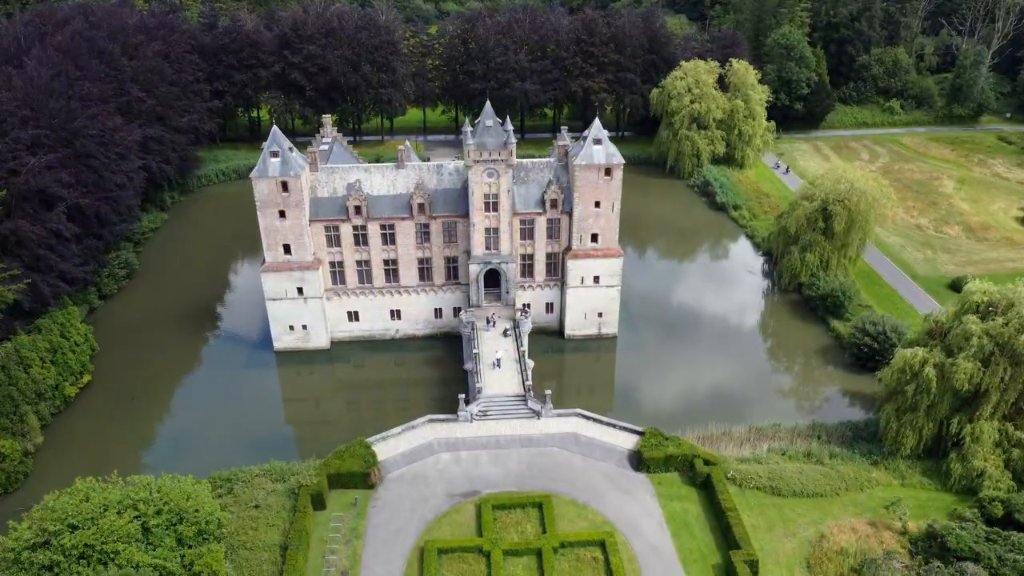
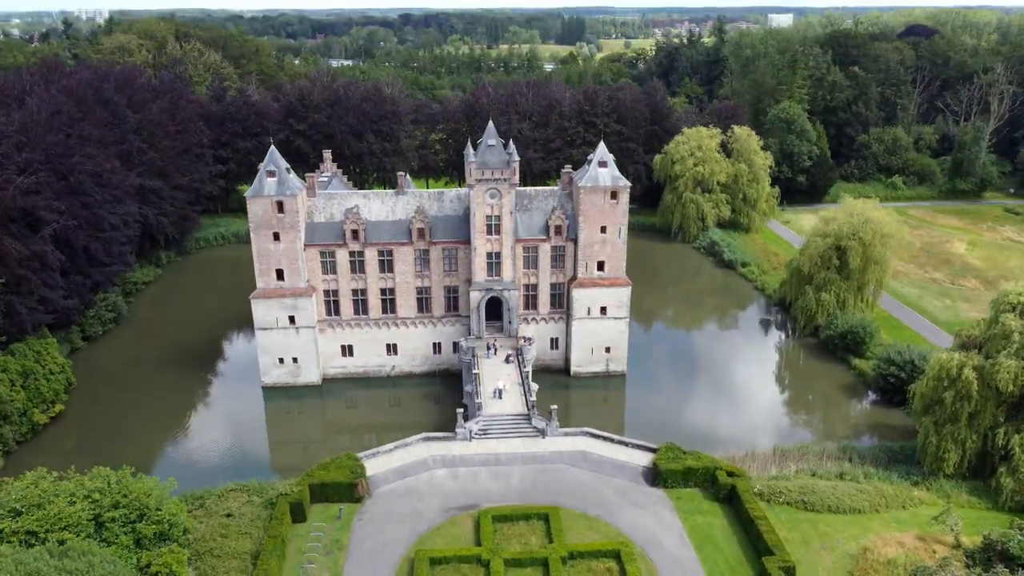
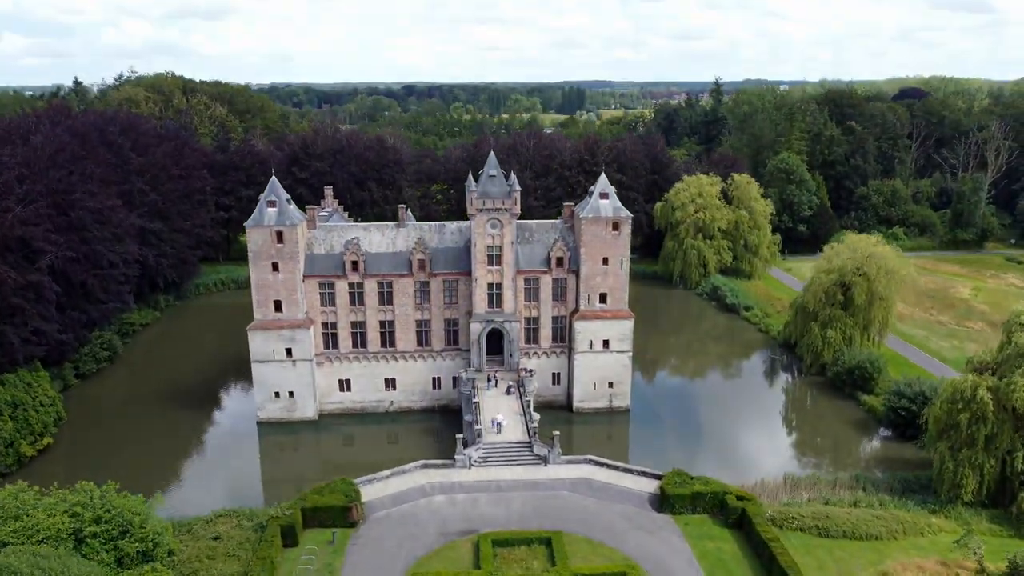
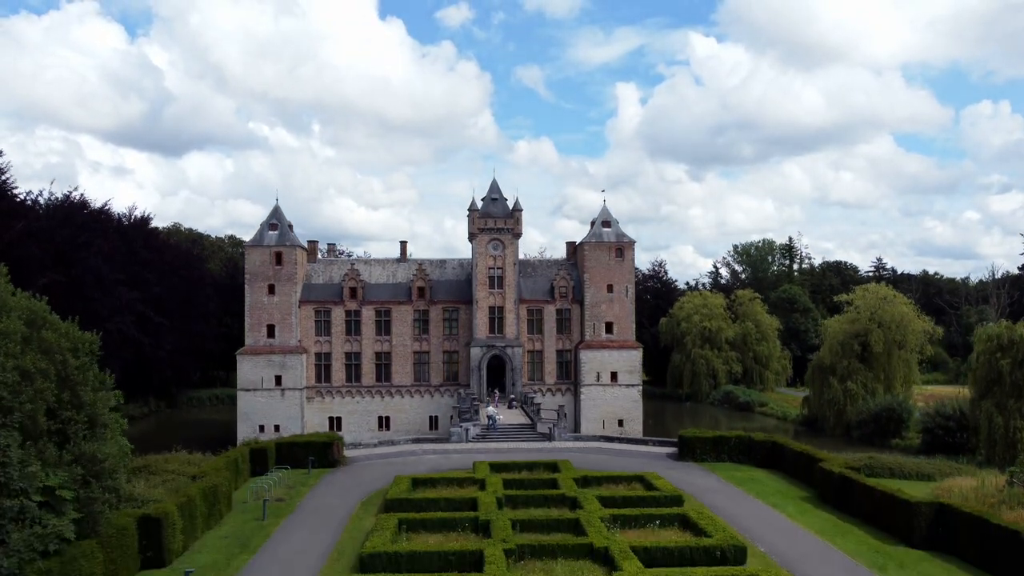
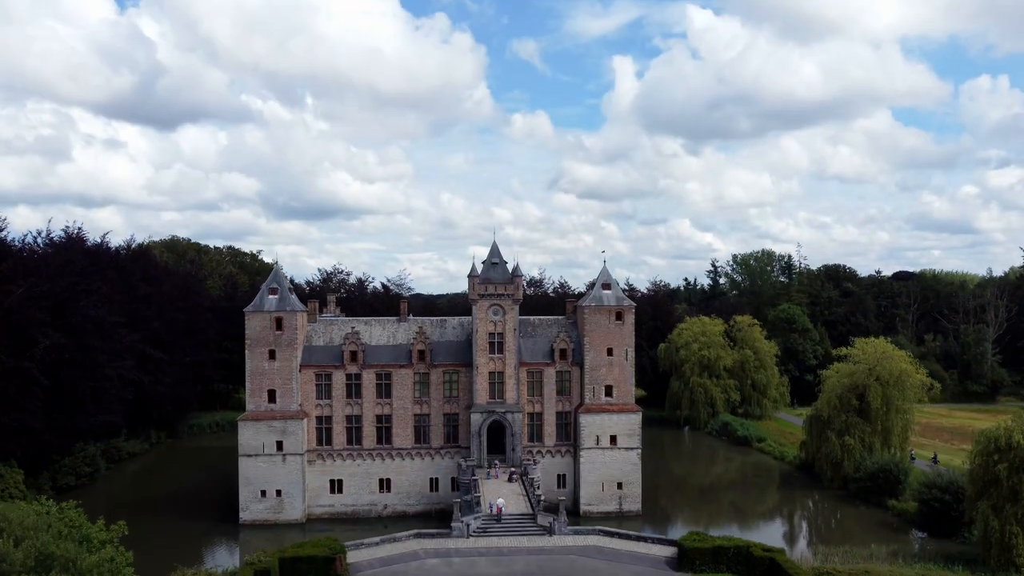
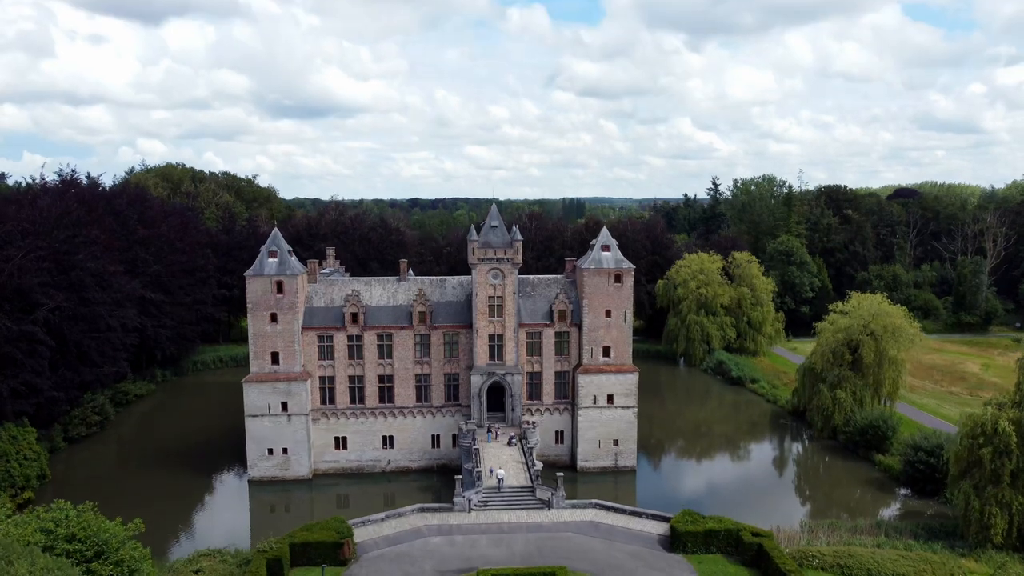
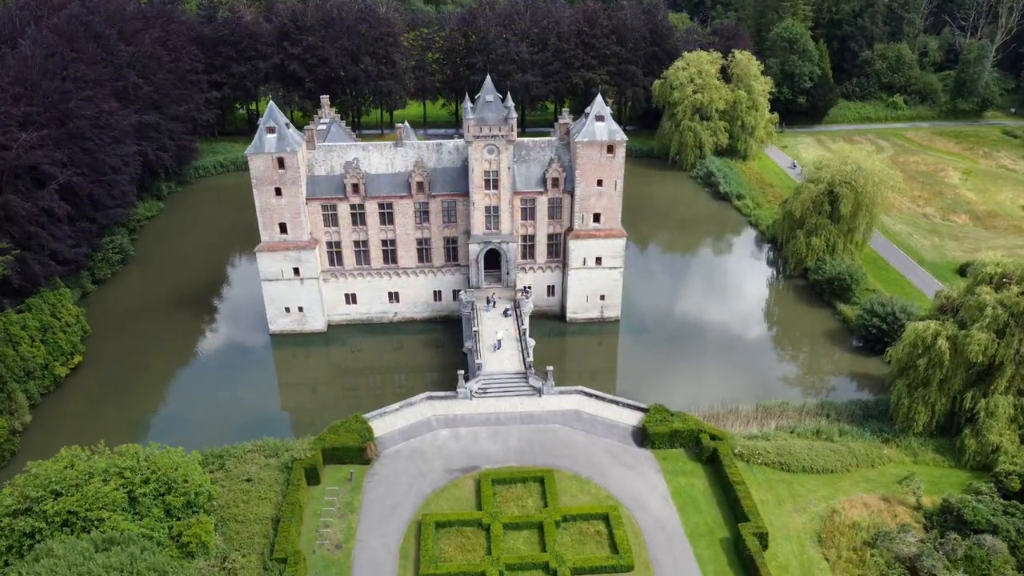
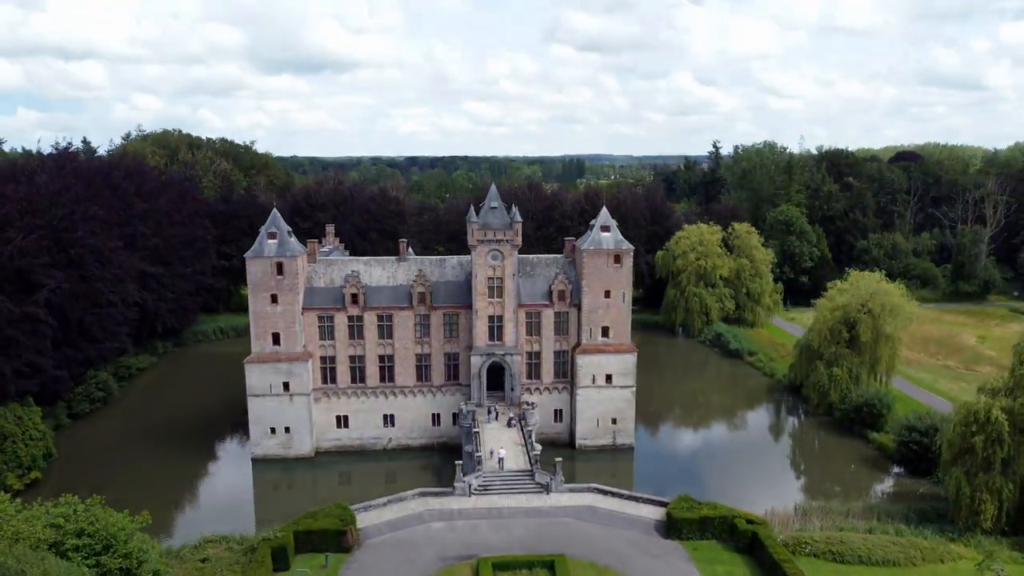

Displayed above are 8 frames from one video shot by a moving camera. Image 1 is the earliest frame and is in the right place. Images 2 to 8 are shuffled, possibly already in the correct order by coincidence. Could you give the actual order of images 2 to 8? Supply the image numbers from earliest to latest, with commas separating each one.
7, 2, 3, 8, 6, 5, 4
